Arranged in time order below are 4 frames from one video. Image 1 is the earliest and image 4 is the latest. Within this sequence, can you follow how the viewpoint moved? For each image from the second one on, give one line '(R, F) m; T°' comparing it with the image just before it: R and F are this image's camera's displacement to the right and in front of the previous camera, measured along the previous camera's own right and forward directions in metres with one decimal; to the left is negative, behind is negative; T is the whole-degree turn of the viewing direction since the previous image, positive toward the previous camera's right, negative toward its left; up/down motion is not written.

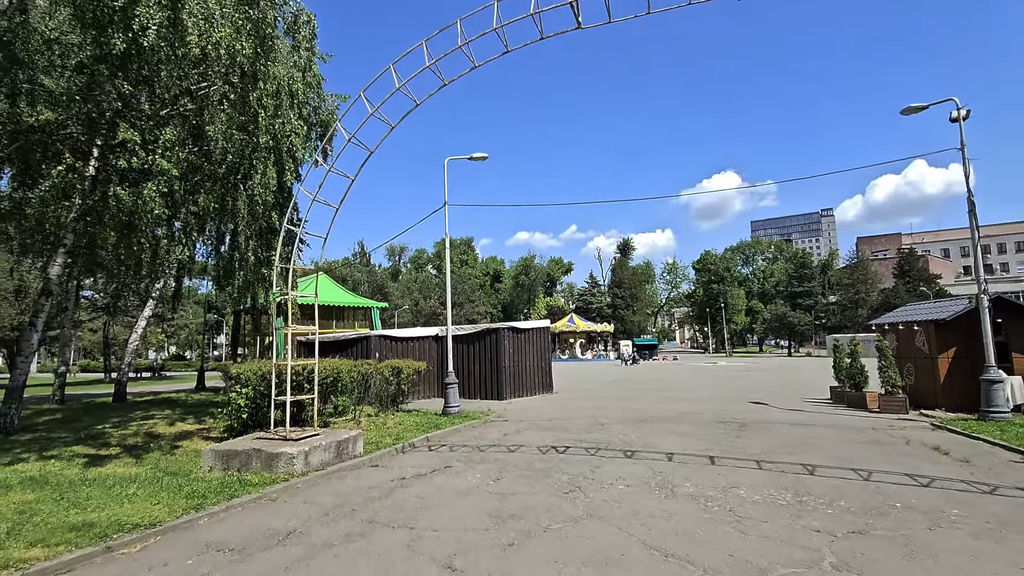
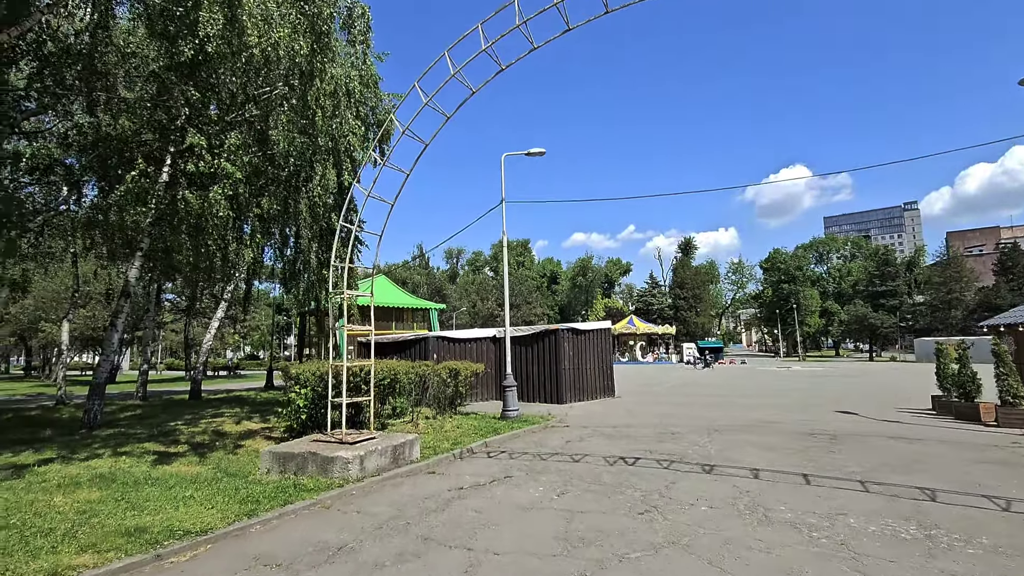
(-0.1, +0.6) m; -6°
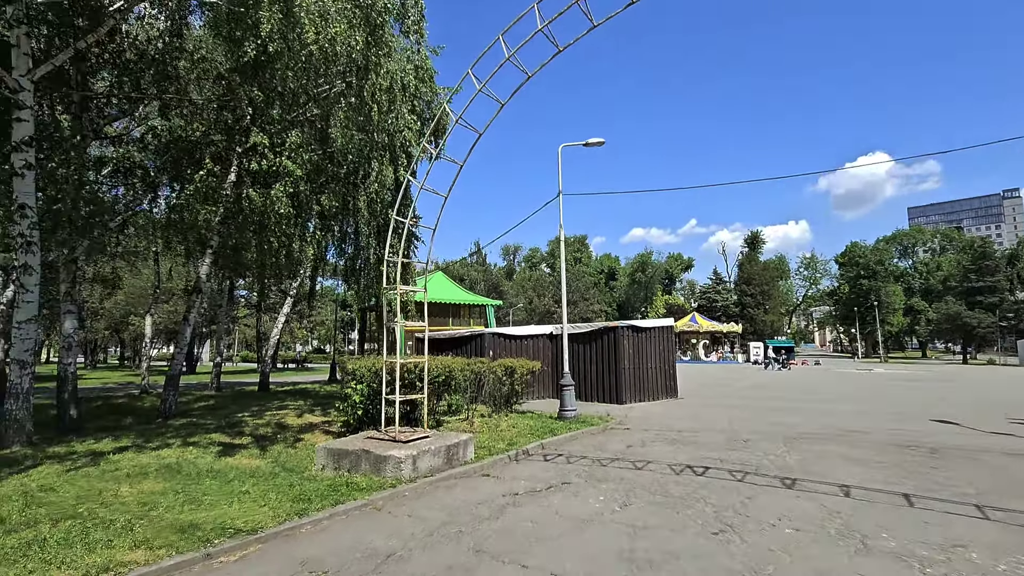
(0.0, +0.4) m; -6°
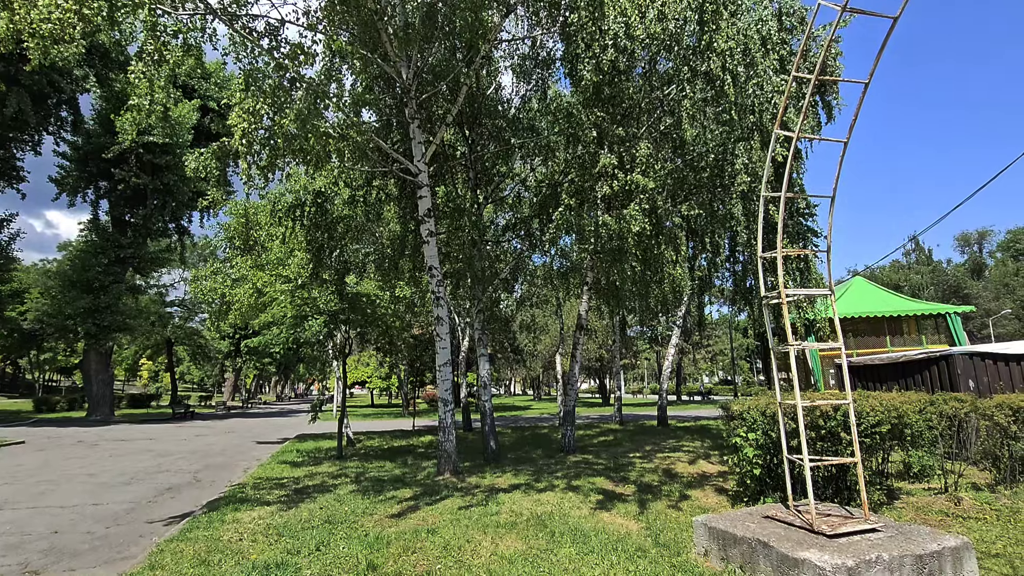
(-0.3, +2.2) m; -42°
